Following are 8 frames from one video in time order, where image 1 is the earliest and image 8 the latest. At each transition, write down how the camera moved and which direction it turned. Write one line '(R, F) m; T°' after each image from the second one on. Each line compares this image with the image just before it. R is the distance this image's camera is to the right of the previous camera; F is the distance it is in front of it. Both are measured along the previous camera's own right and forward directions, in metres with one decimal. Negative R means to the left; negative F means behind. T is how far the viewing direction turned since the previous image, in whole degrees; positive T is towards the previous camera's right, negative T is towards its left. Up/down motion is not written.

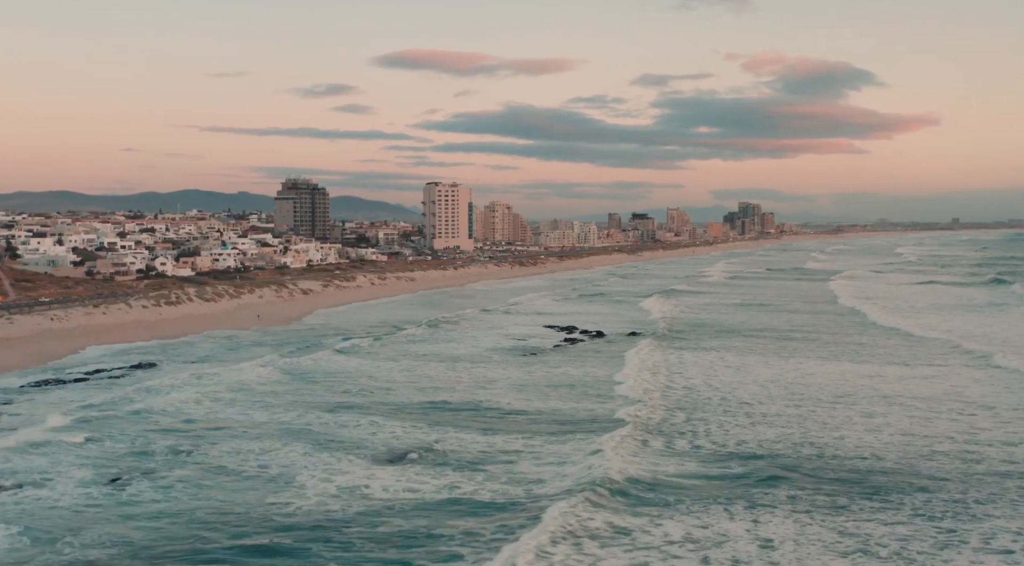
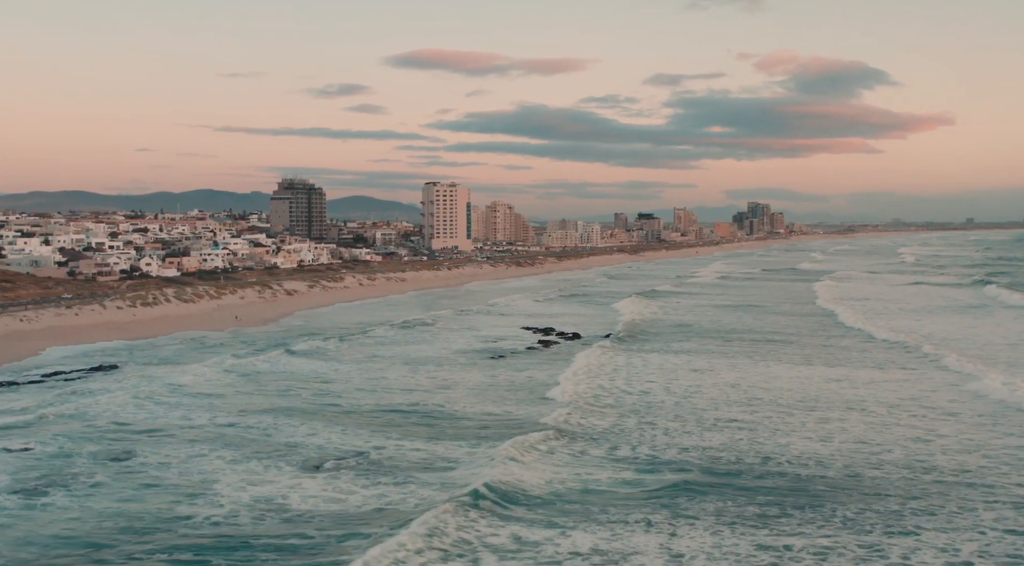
(+1.5, +0.5) m; -1°
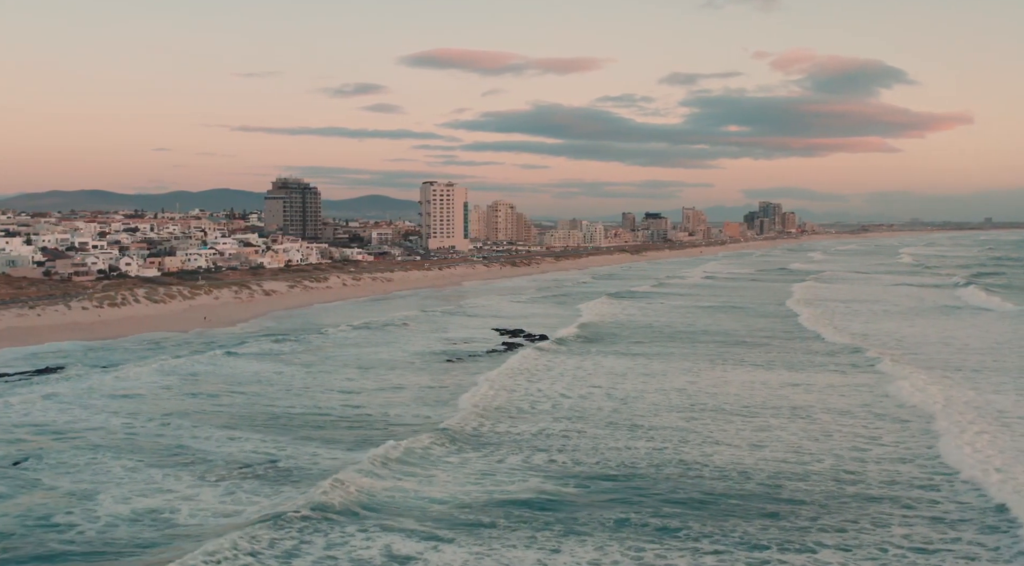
(+1.9, +0.6) m; -1°
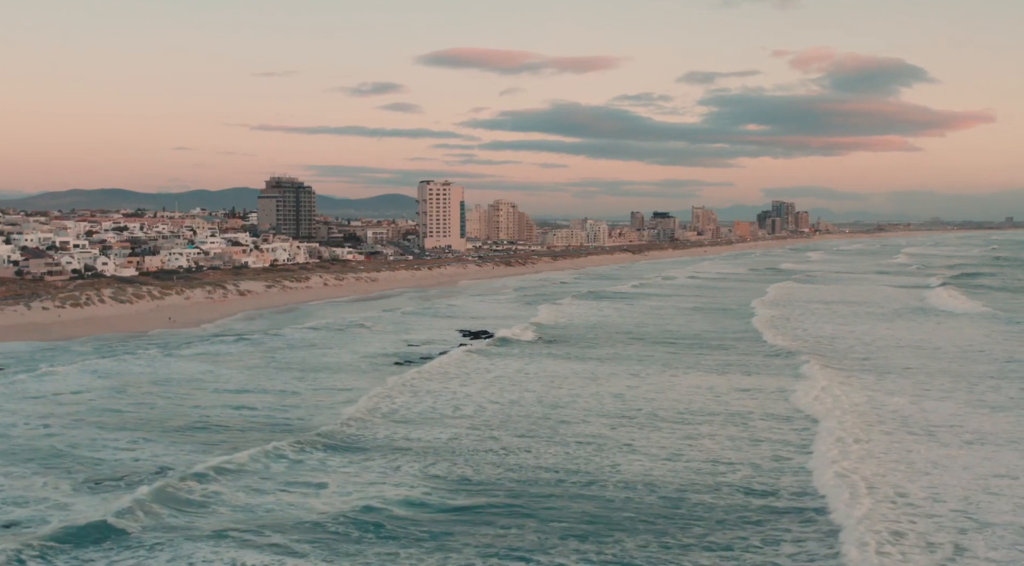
(+2.2, +0.7) m; -1°
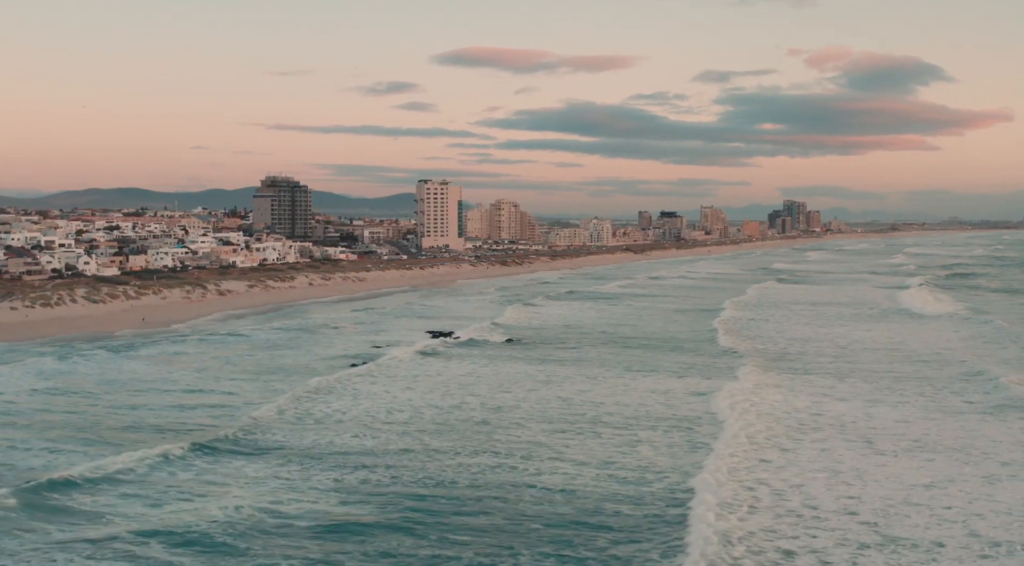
(+1.8, +0.6) m; -1°
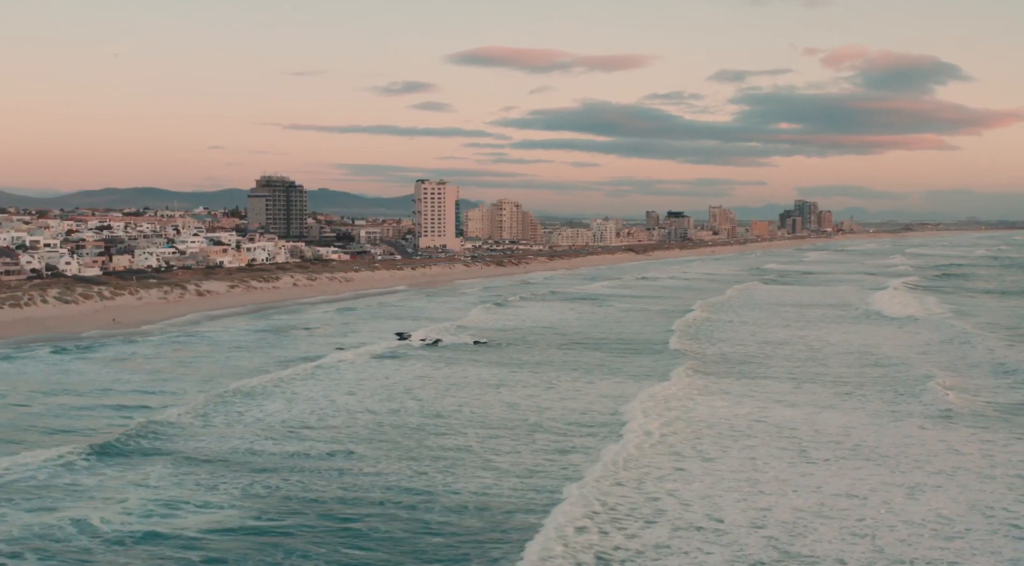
(+1.7, +0.6) m; -1°
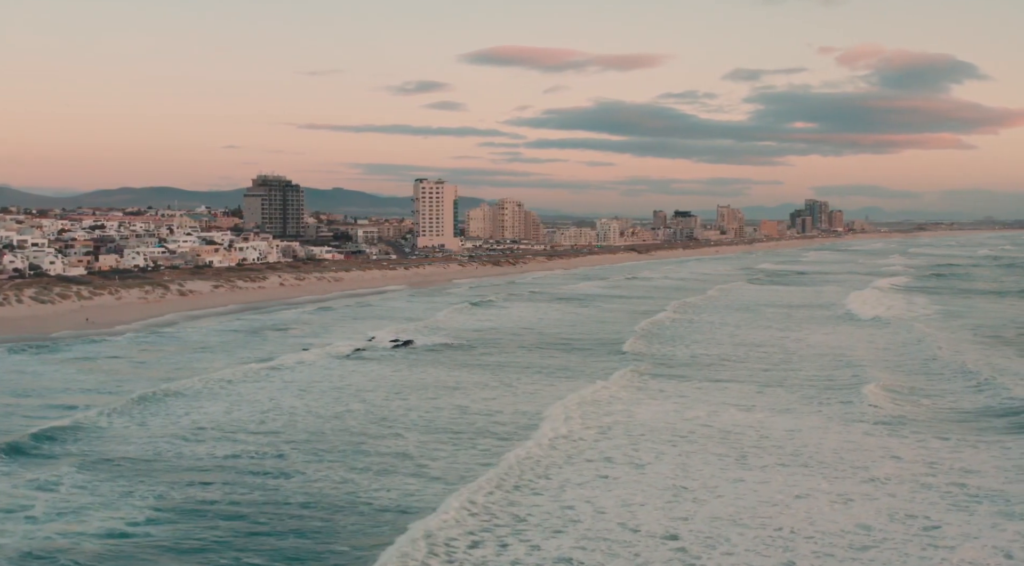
(+1.5, +0.6) m; -1°
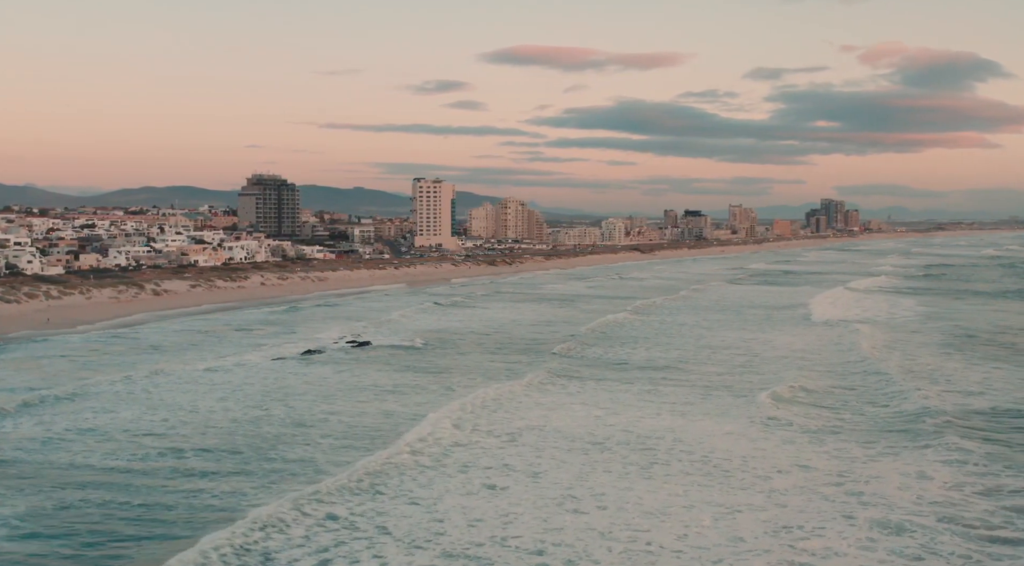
(+2.1, +0.8) m; -1°
